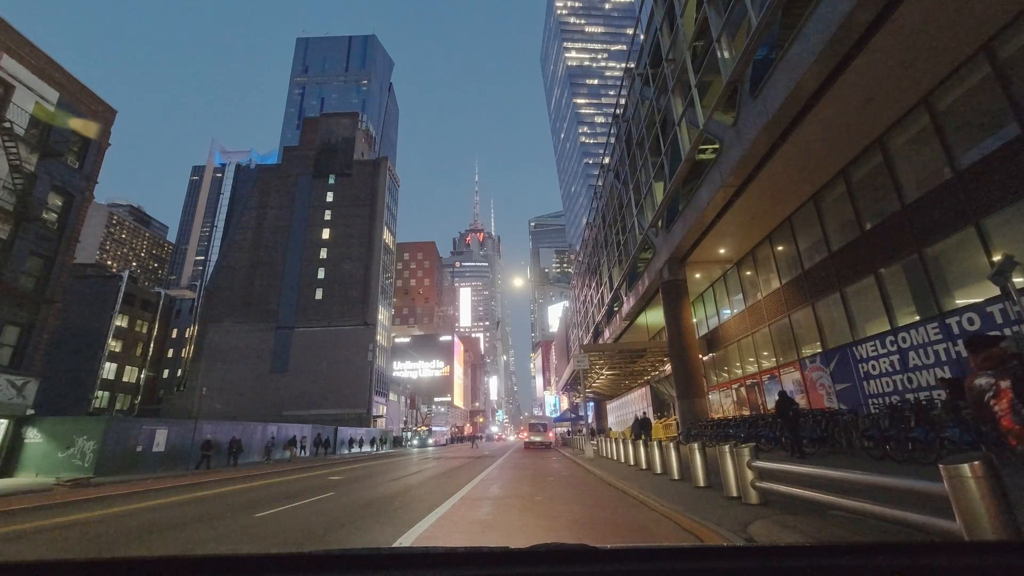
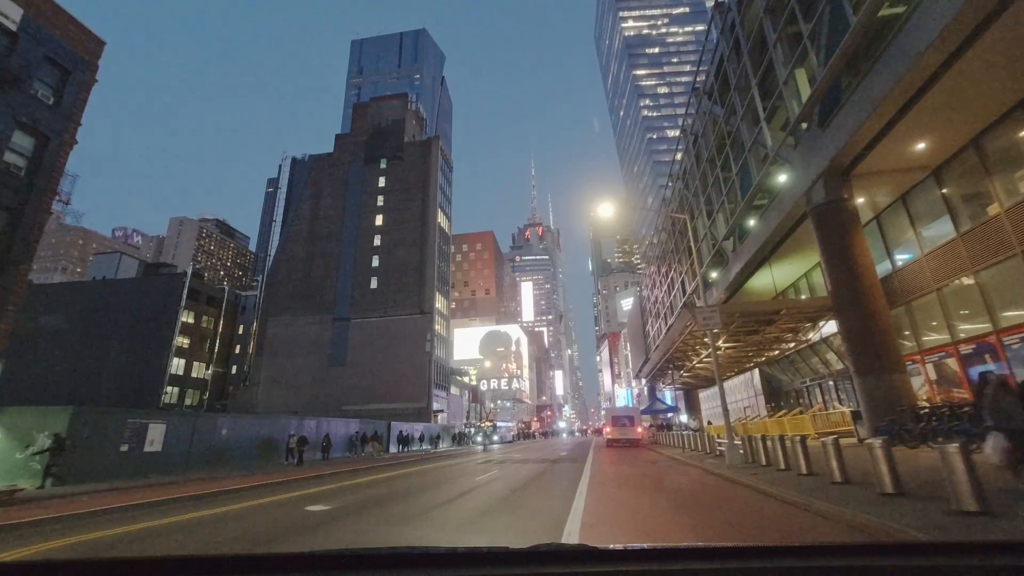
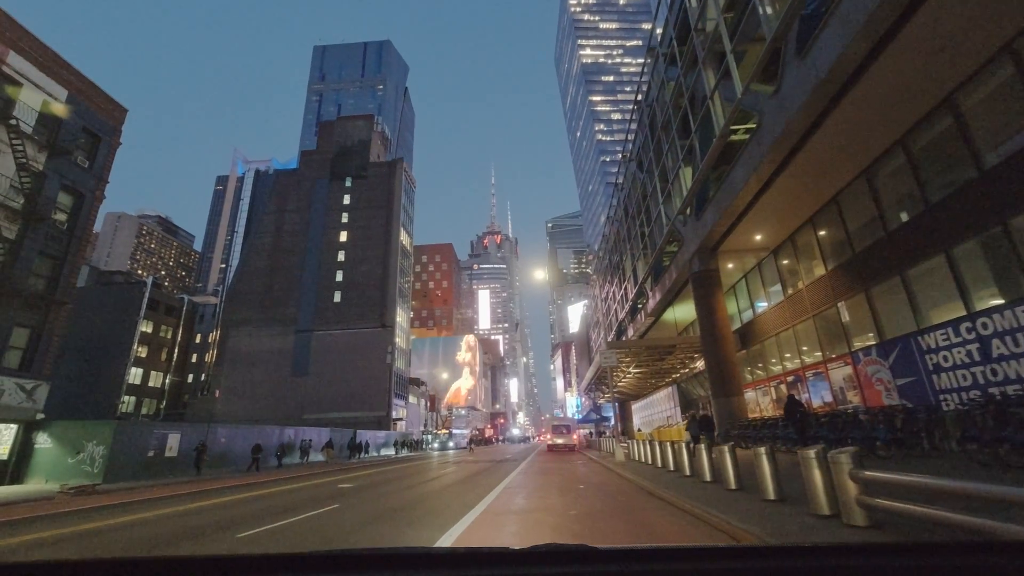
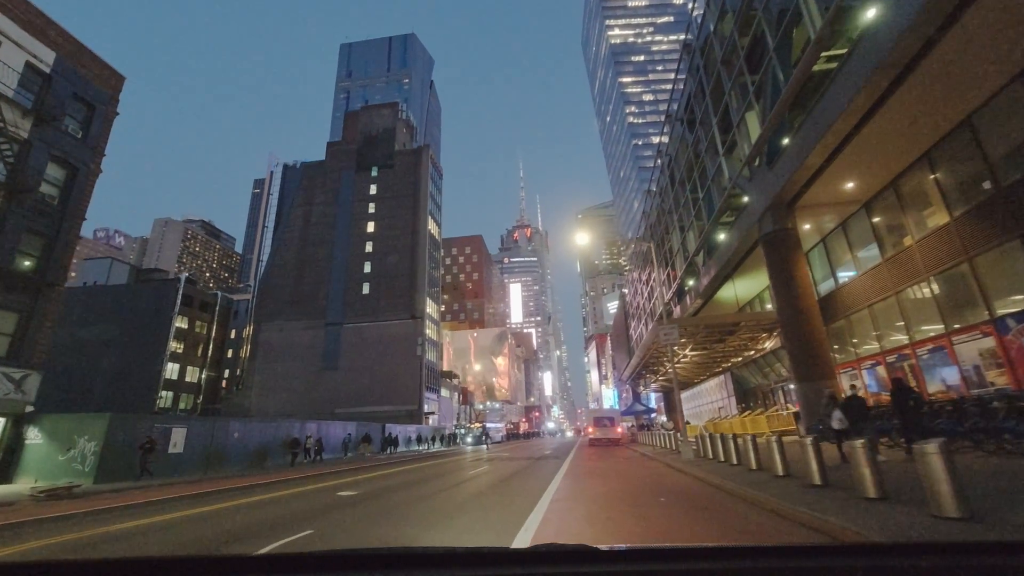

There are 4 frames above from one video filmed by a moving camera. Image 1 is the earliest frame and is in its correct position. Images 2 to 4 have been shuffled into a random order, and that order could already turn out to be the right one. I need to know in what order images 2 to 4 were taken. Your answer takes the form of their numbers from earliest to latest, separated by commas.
3, 4, 2
